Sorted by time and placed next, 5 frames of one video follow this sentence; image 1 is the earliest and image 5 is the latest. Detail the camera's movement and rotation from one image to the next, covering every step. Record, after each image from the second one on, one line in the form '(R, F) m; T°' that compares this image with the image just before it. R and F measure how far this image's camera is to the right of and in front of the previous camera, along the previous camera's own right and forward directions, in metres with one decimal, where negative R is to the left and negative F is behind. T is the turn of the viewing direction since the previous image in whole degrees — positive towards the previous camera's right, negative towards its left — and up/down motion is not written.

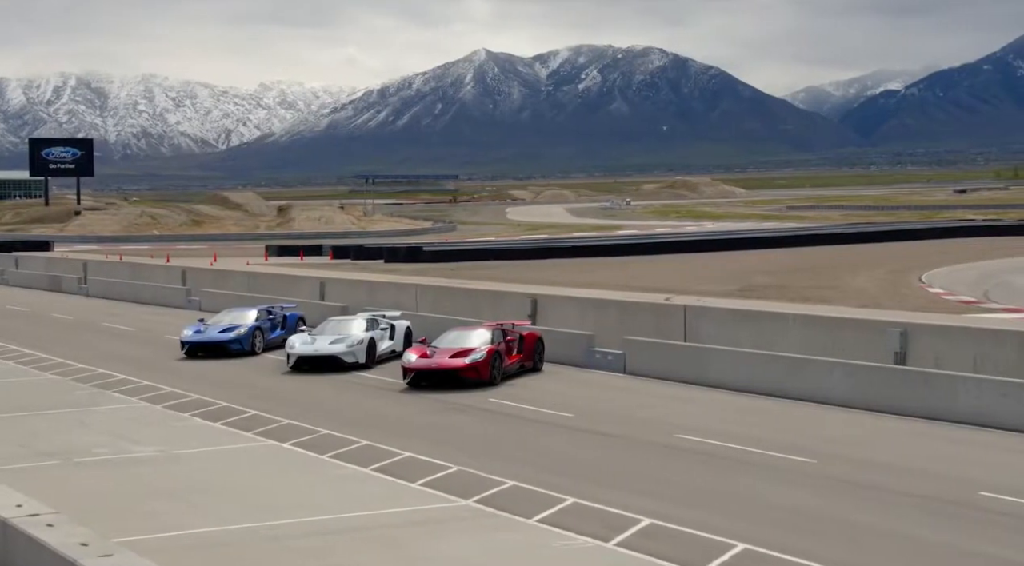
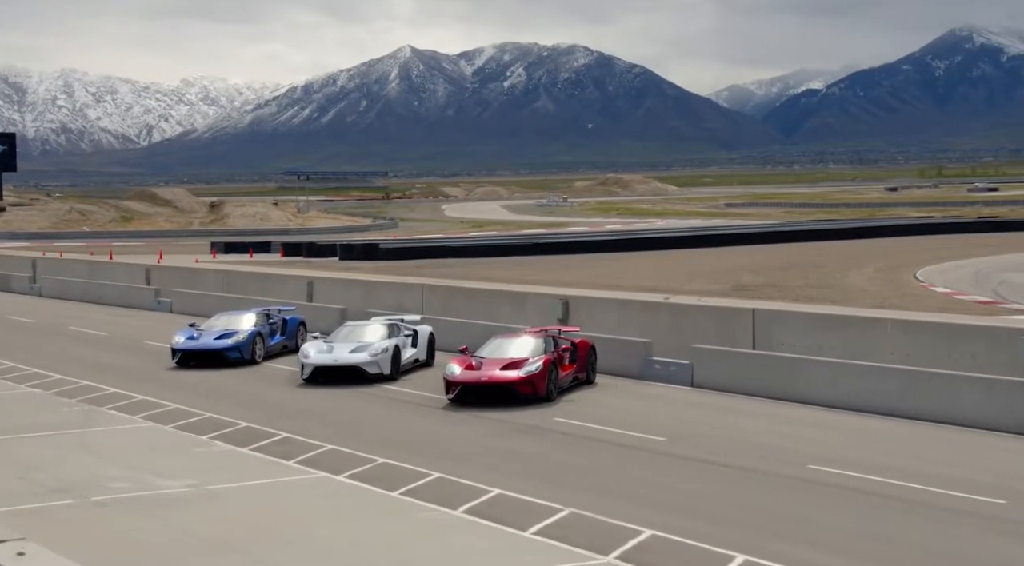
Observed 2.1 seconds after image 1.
(-1.4, +1.6) m; +3°
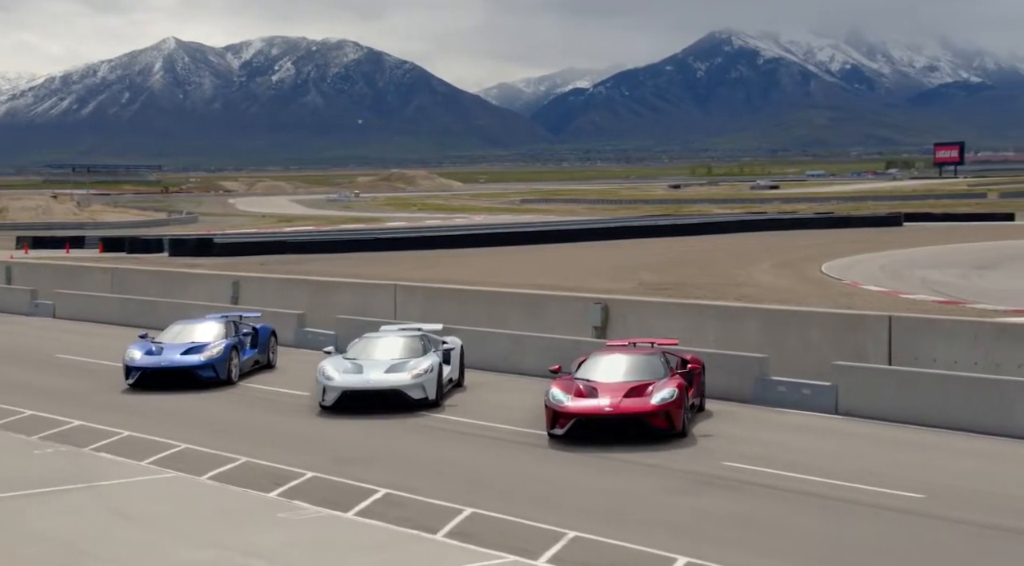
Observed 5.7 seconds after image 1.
(-3.3, +2.6) m; +9°
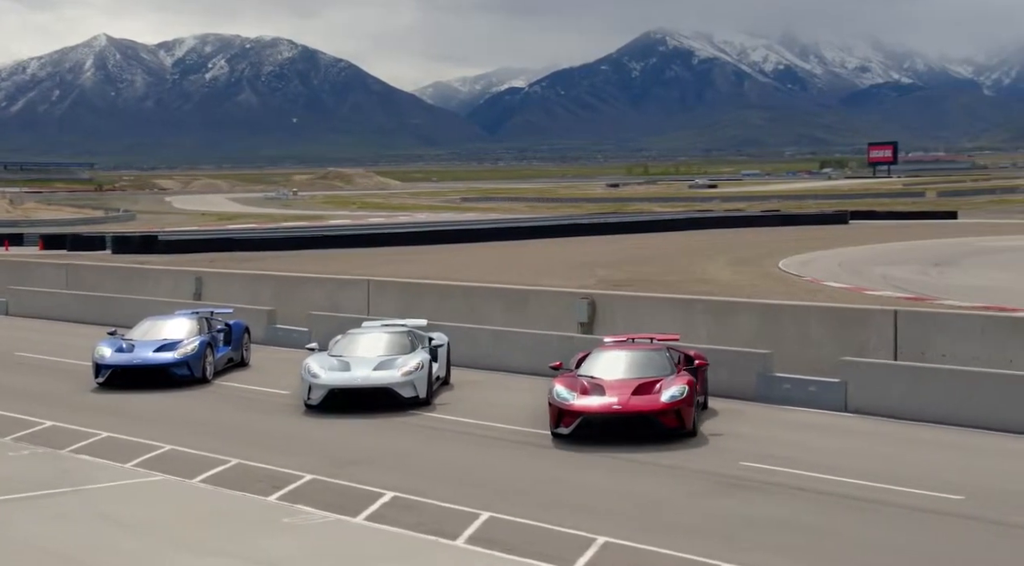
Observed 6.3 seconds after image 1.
(-0.6, +0.4) m; +3°
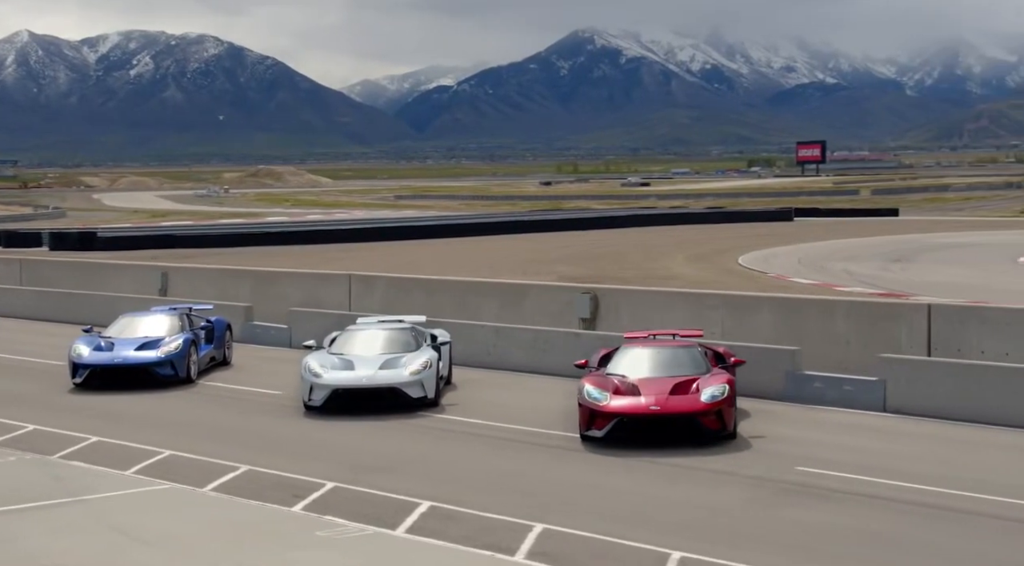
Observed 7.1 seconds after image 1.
(-0.9, +0.6) m; +3°
